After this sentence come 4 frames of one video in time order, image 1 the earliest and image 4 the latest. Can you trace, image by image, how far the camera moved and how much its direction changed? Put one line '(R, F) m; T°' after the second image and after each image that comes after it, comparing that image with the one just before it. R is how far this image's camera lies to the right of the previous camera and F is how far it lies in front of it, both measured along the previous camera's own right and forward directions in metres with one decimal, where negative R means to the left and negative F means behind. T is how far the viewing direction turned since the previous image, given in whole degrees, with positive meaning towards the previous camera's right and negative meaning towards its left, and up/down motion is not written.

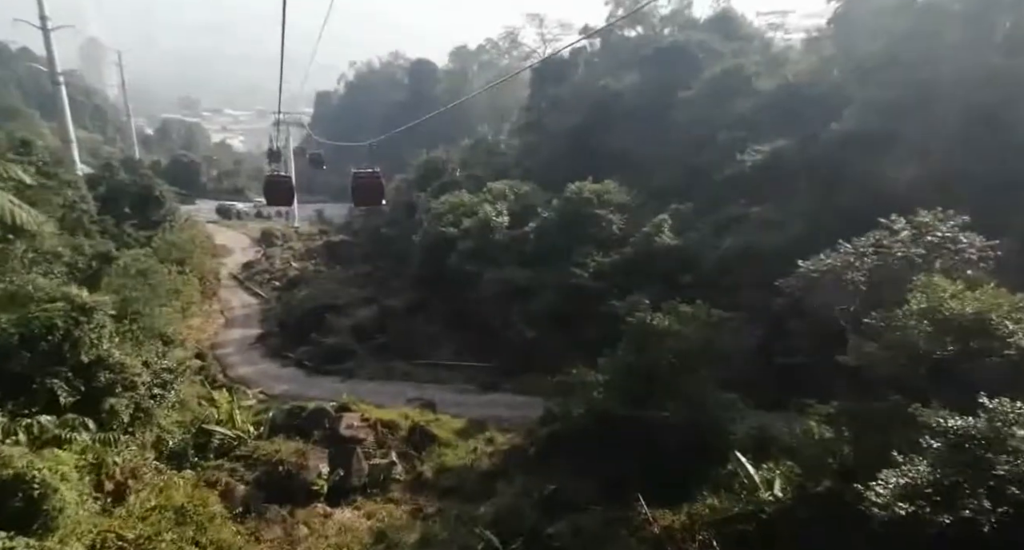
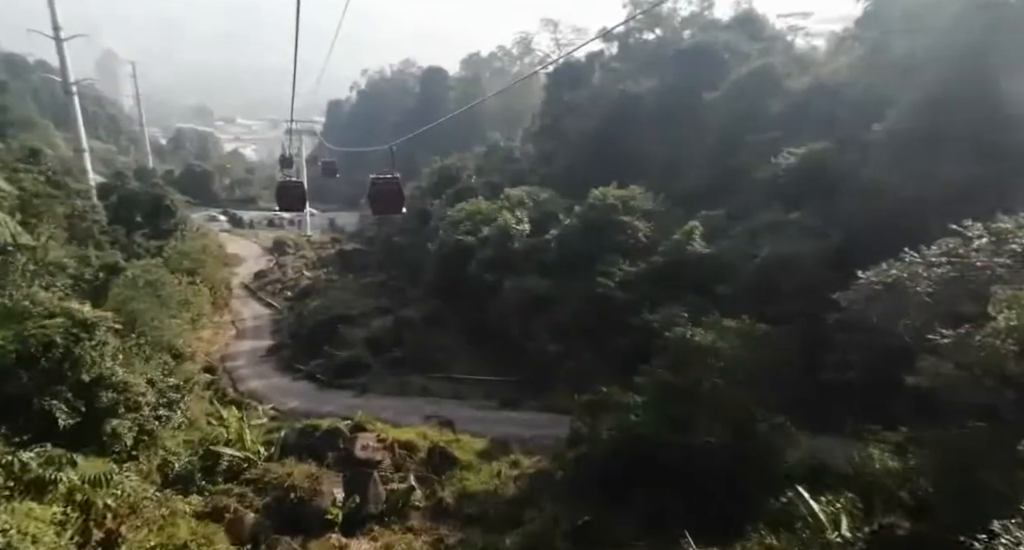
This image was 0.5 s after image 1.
(-0.2, +0.7) m; -1°
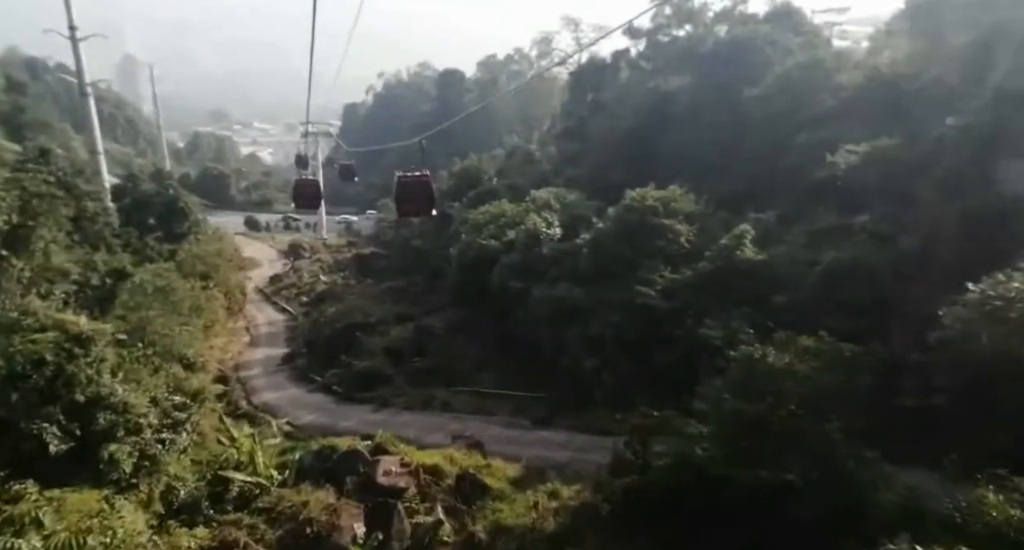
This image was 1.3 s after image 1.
(-0.3, +1.0) m; -1°
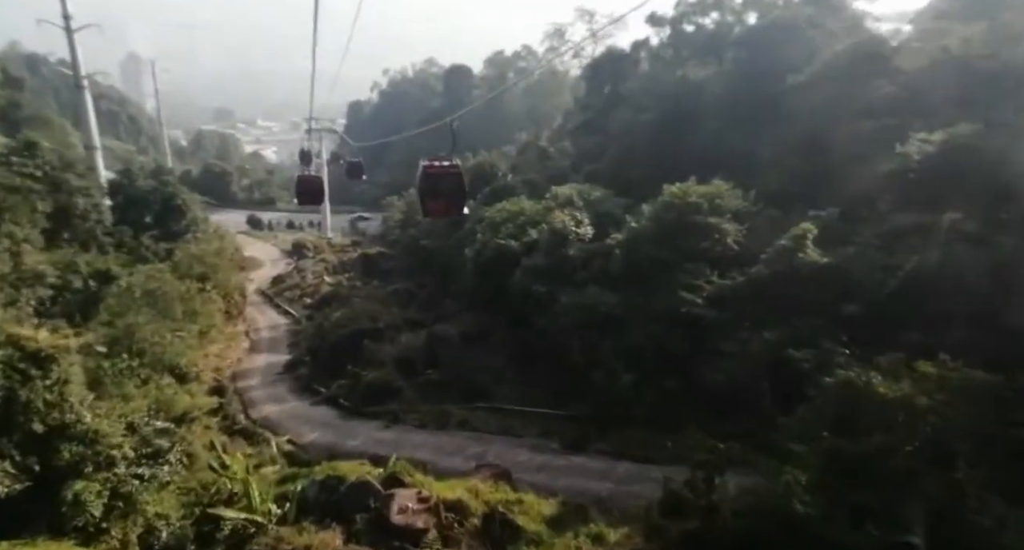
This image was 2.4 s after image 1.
(-0.4, +1.4) m; 0°
